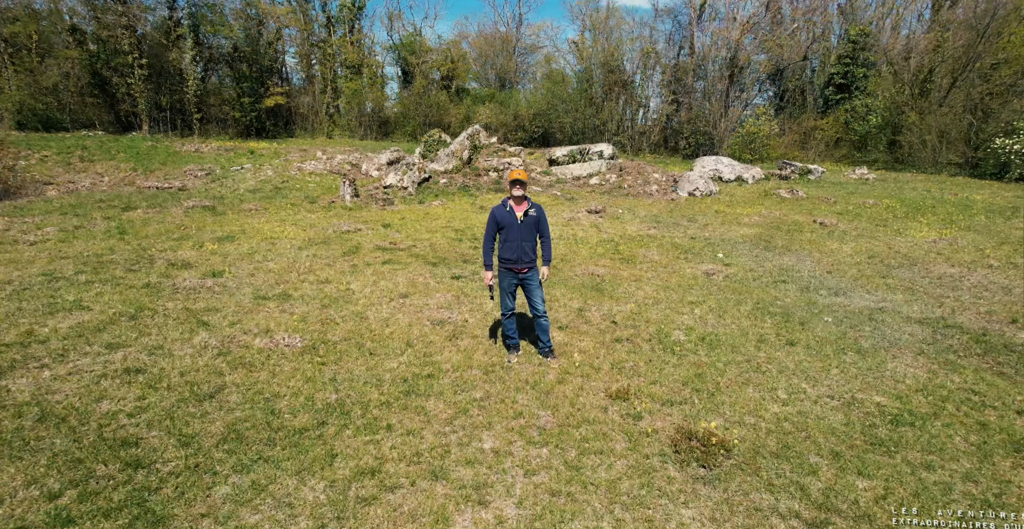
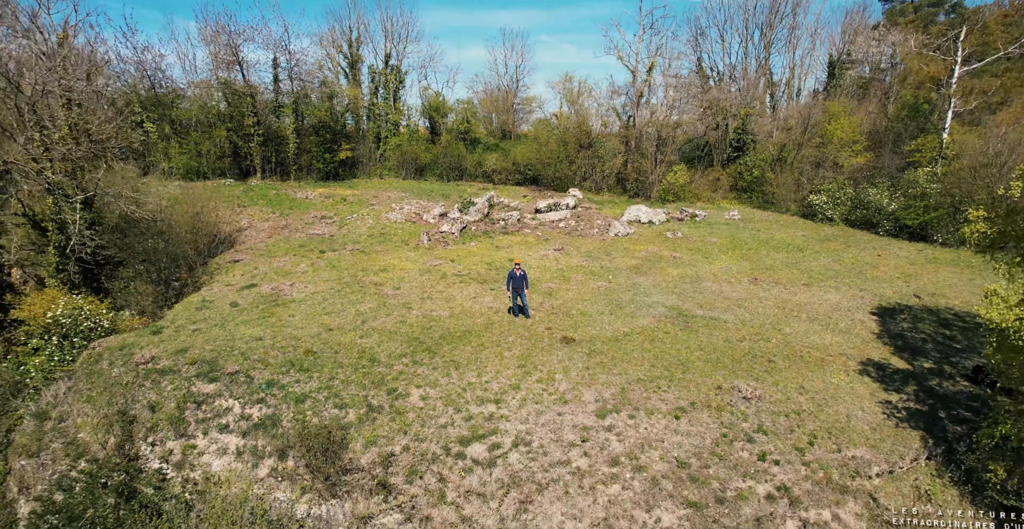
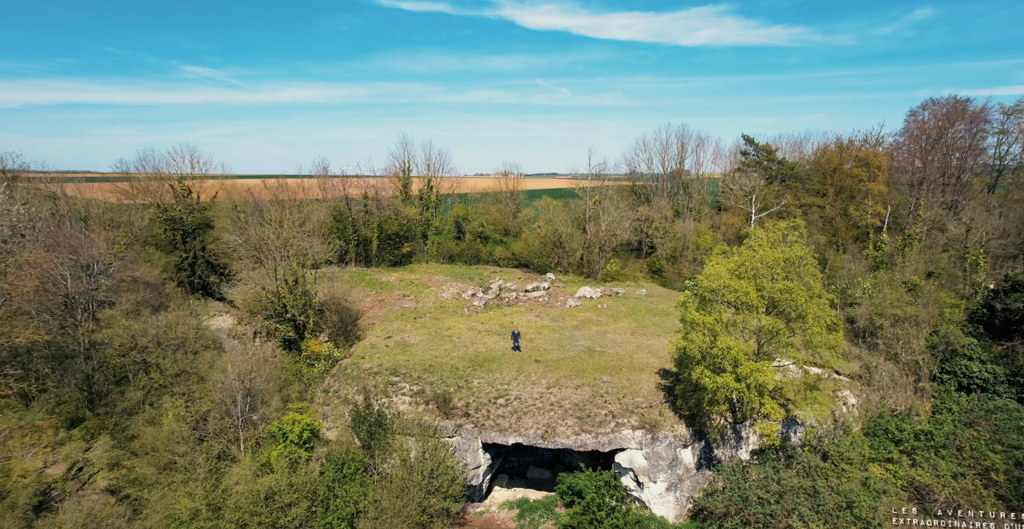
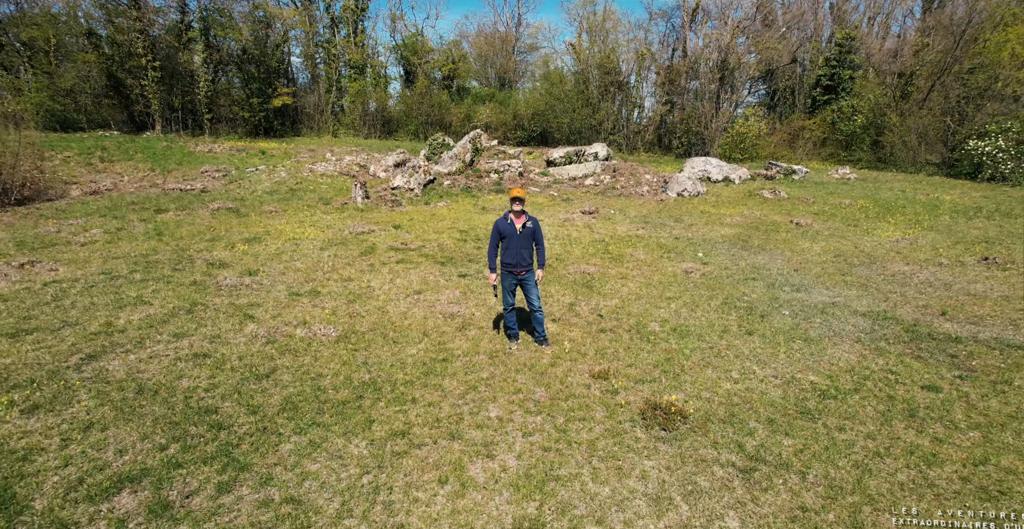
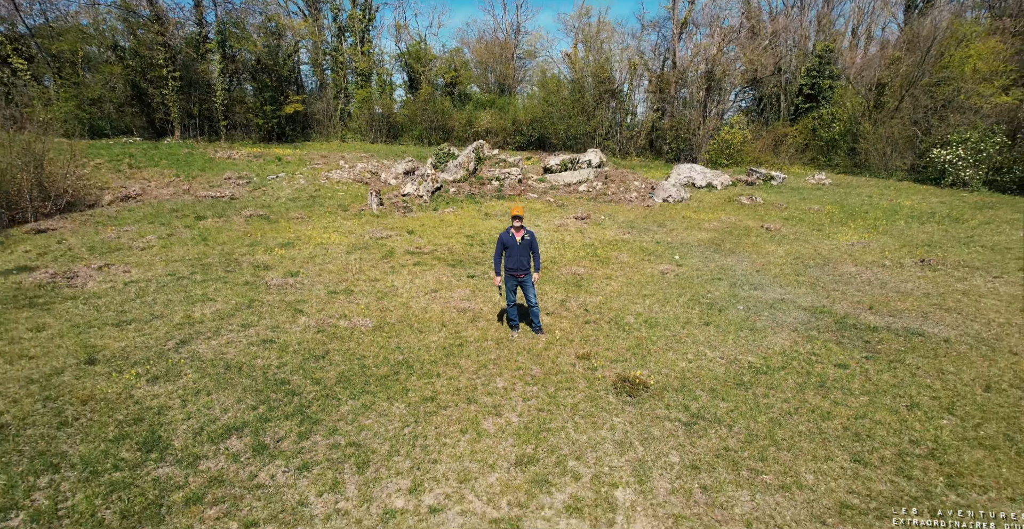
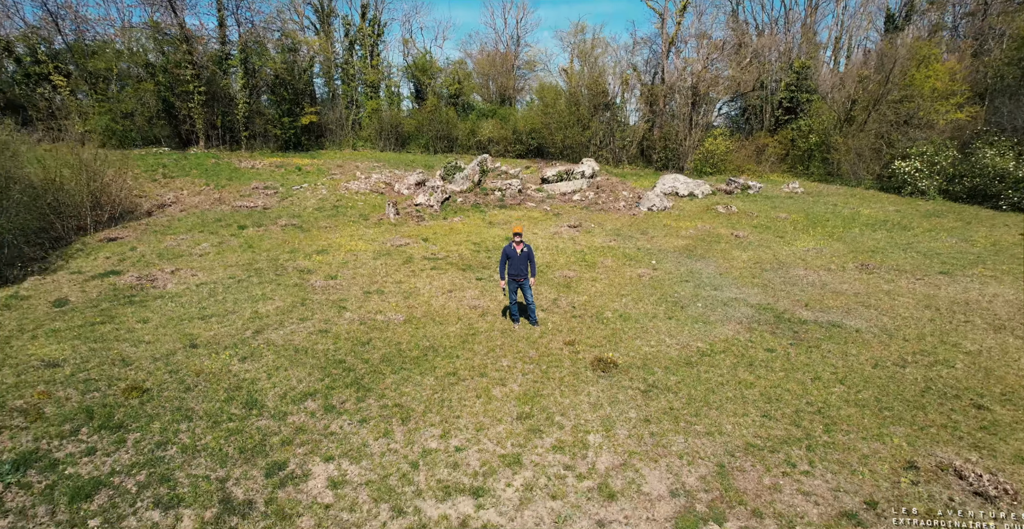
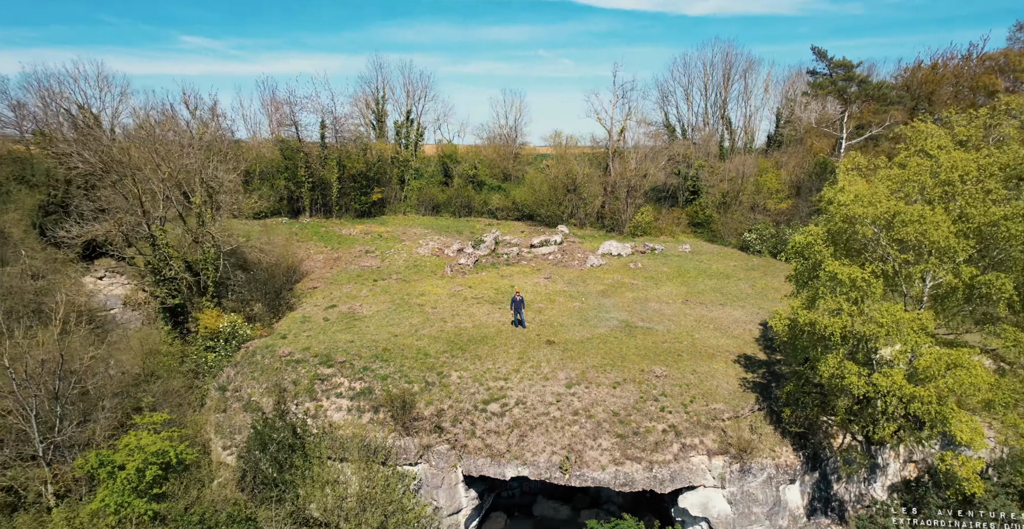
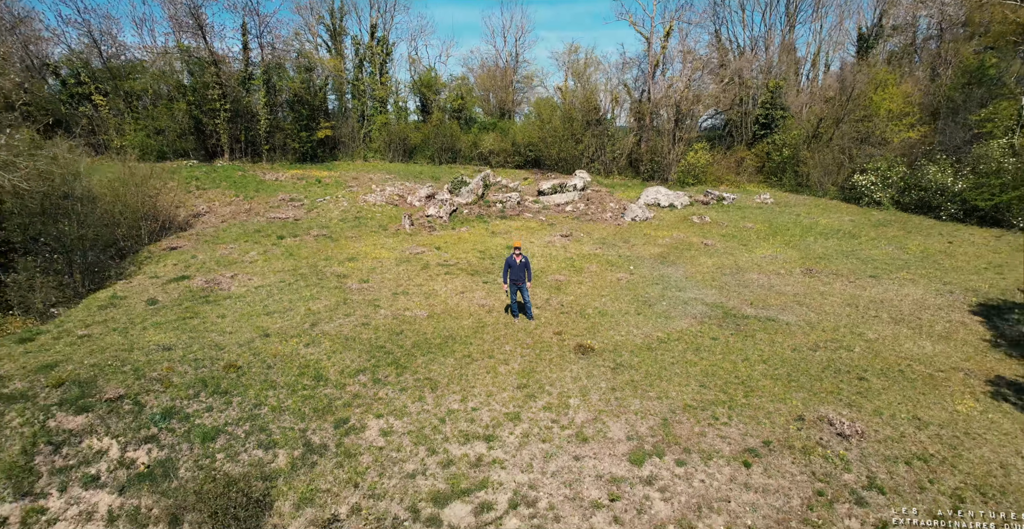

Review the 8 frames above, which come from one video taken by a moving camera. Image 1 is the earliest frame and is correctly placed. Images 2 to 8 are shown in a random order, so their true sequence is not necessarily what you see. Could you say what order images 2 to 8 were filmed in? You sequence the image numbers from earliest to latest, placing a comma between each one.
4, 5, 6, 8, 2, 7, 3
